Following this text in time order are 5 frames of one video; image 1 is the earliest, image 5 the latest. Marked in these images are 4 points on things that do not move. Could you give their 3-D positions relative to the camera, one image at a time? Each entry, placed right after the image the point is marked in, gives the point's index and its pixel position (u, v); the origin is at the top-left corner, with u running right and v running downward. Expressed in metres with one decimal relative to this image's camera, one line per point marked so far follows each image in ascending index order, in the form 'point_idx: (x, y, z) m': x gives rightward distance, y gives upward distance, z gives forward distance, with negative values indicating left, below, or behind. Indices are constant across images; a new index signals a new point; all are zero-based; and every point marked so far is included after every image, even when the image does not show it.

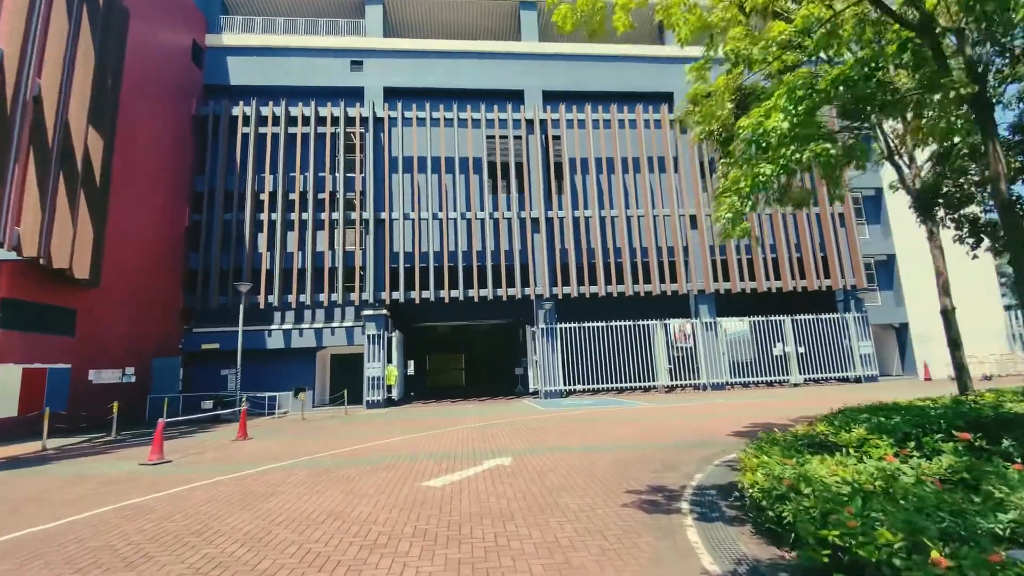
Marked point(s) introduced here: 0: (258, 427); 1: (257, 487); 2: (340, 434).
0: (-9.5, -5.3, +18.2) m
1: (-4.3, -3.4, +8.1) m
2: (-5.5, -4.6, +15.5) m
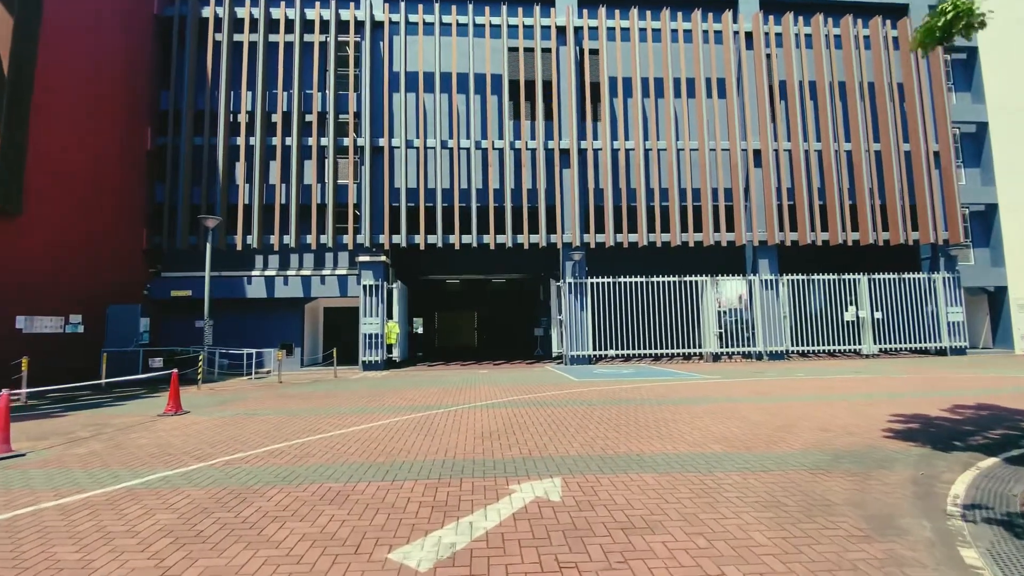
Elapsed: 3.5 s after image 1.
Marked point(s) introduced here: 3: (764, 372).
0: (-8.8, -3.1, +14.4) m
1: (-3.8, -2.2, +4.0) m
2: (-4.8, -2.8, +11.5) m
3: (+9.5, -3.2, +18.1) m
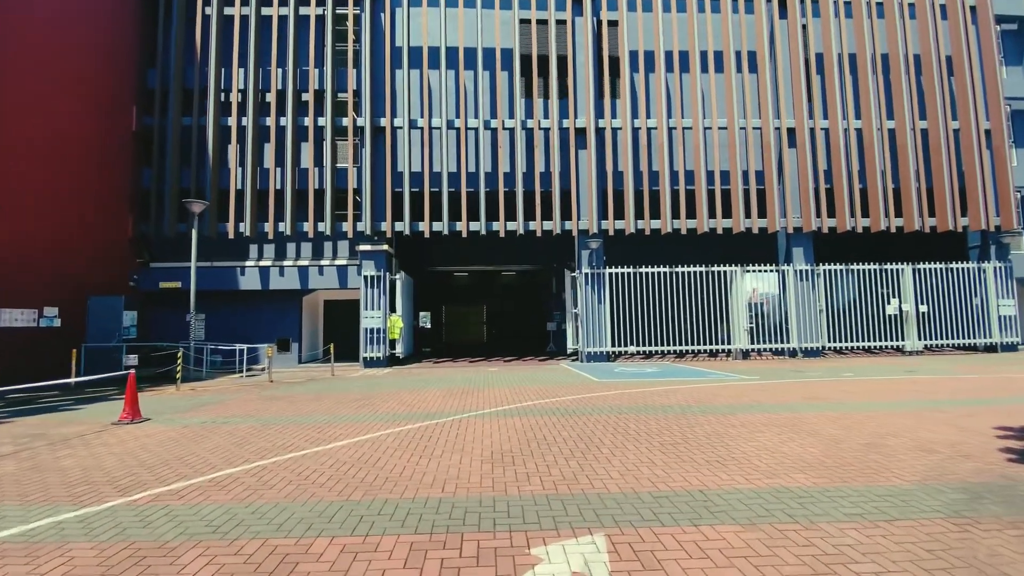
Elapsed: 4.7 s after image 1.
0: (-8.4, -2.9, +12.9) m
1: (-3.7, -2.0, +2.4) m
2: (-4.5, -2.5, +10.0) m
3: (+9.9, -2.8, +16.3) m
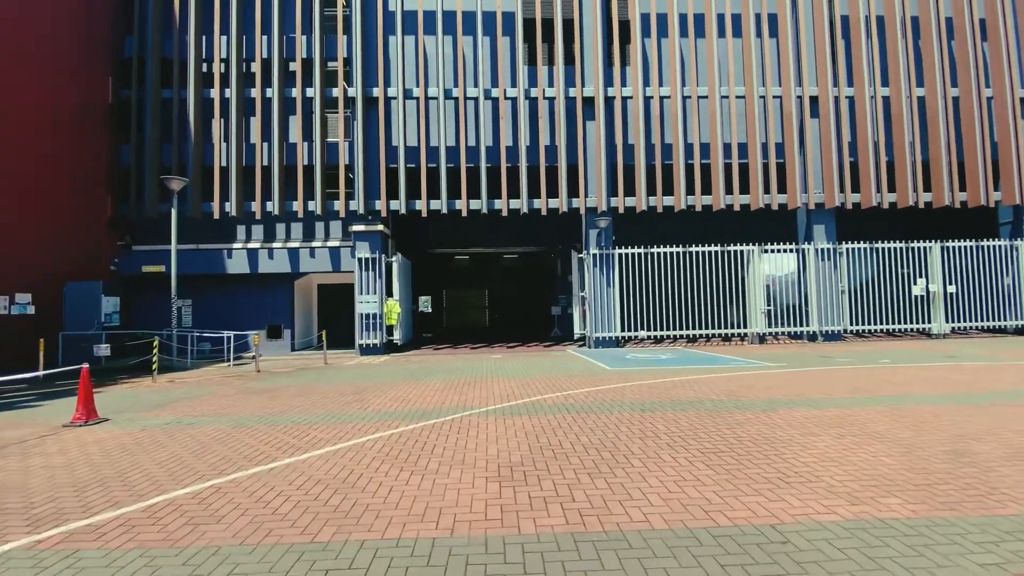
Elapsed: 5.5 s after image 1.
0: (-8.3, -2.4, +11.8) m
1: (-3.5, -1.9, +1.3) m
2: (-4.4, -2.2, +8.9) m
3: (+10.1, -2.2, +15.1) m
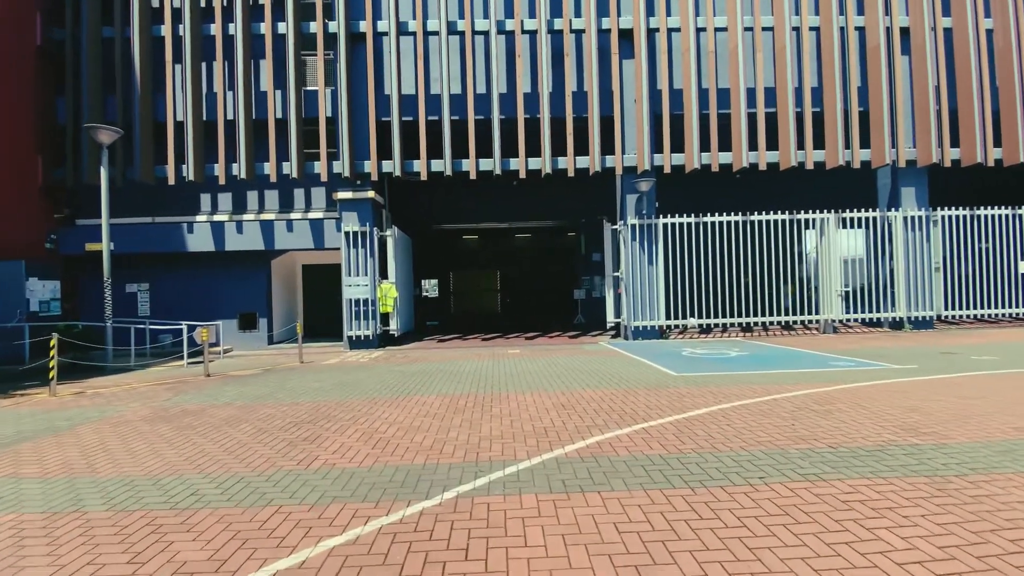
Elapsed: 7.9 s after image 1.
0: (-7.7, -2.1, +8.5) m
1: (-3.2, -1.8, -2.1) m
2: (-3.9, -1.9, +5.5) m
3: (+10.7, -1.6, +11.5) m
